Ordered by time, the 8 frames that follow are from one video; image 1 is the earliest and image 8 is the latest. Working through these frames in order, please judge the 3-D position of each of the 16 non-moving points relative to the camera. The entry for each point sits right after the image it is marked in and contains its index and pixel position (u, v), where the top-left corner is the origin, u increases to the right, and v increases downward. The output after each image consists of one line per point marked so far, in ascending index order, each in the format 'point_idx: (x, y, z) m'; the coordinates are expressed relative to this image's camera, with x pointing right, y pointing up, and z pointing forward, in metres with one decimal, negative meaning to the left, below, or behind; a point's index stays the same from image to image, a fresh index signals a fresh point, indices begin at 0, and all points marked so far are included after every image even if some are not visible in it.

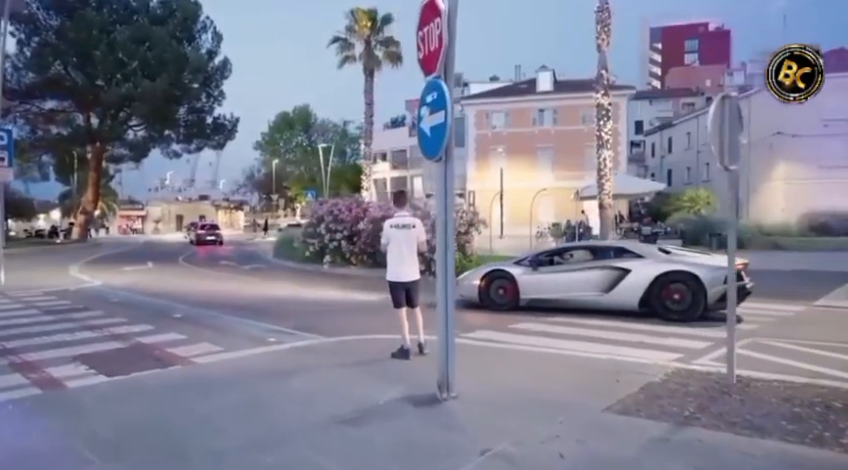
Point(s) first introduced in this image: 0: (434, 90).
0: (+0.1, +1.2, +5.8) m
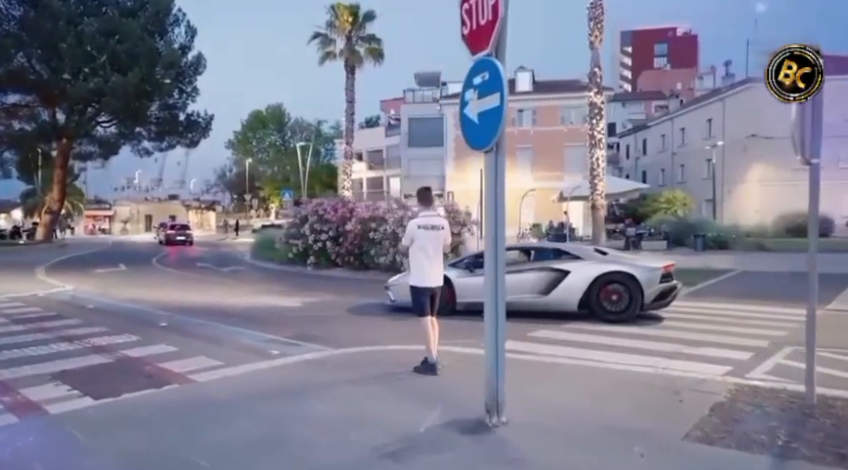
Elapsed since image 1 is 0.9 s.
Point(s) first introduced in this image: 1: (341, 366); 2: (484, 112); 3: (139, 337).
0: (+0.4, +1.2, +5.1) m
1: (-0.9, -1.4, +7.4) m
2: (+0.4, +0.9, +5.1) m
3: (-3.9, -1.4, +9.5) m
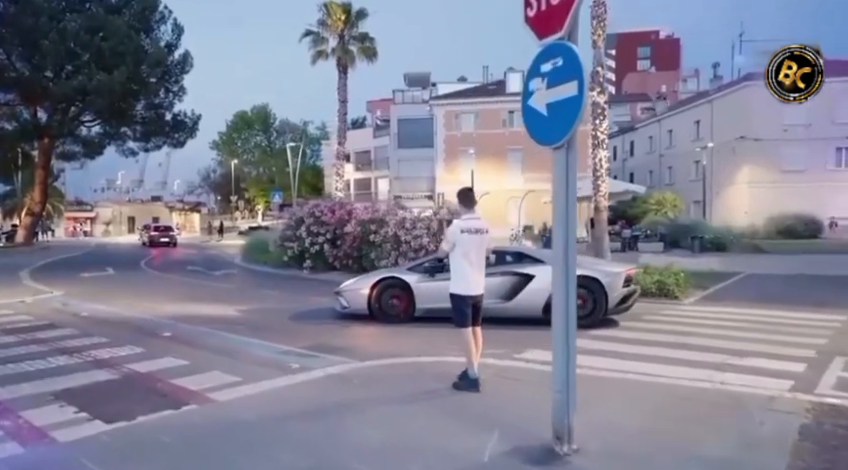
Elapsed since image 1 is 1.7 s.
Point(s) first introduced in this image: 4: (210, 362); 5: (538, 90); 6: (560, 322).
0: (+0.9, +1.2, +4.5) m
1: (-0.5, -1.4, +6.8) m
2: (+0.8, +0.9, +4.5) m
3: (-3.6, -1.5, +8.8) m
4: (-2.4, -1.4, +7.9) m
5: (+0.8, +1.0, +4.7) m
6: (+0.9, -0.6, +4.6) m
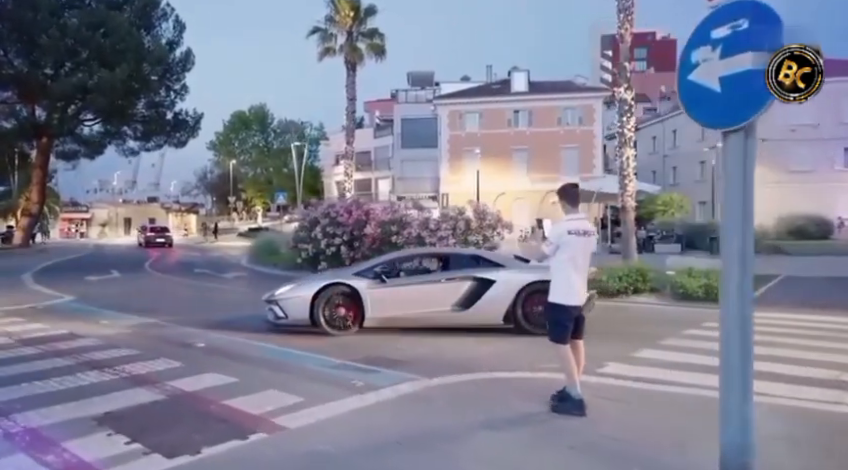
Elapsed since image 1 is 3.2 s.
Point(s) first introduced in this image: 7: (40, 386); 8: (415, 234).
0: (+1.6, +1.1, +3.7) m
1: (+0.3, -1.4, +6.0) m
2: (+1.6, +0.8, +3.7) m
3: (-2.8, -1.5, +8.0) m
4: (-1.6, -1.5, +7.1) m
5: (+1.6, +1.0, +3.9) m
6: (+1.7, -0.6, +3.8) m
7: (-3.8, -1.5, +7.0) m
8: (-0.3, 0.0, +19.4) m
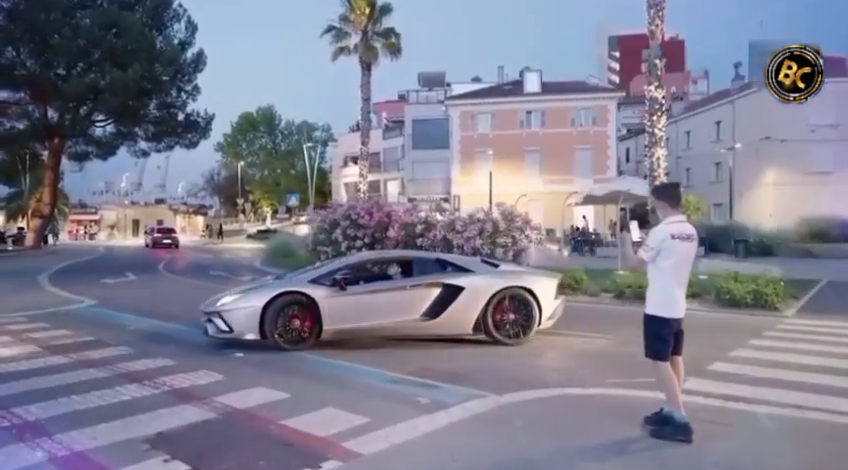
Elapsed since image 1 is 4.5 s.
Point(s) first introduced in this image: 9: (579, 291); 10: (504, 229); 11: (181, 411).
0: (+2.2, +1.1, +3.2) m
1: (+0.9, -1.5, +5.5) m
2: (+2.2, +0.8, +3.2) m
3: (-2.2, -1.5, +7.5) m
4: (-1.0, -1.5, +6.6) m
5: (+2.2, +0.9, +3.4) m
6: (+2.3, -0.6, +3.3) m
7: (-3.2, -1.5, +6.5) m
8: (+0.5, -0.1, +18.9) m
9: (+3.5, -1.3, +15.7) m
10: (+2.1, +0.1, +17.9) m
11: (-2.1, -1.5, +6.1) m
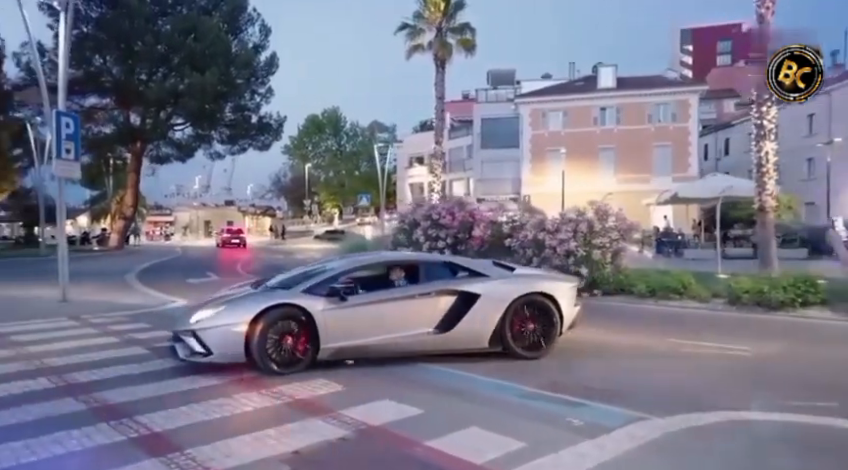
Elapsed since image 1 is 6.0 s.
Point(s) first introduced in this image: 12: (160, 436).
0: (+3.2, +1.1, +2.3) m
1: (+2.0, -1.5, +4.7) m
2: (+3.2, +0.8, +2.3) m
3: (-0.8, -1.5, +7.0) m
4: (+0.3, -1.5, +5.9) m
5: (+3.1, +0.9, +2.5) m
6: (+3.2, -0.6, +2.4) m
7: (-1.9, -1.5, +6.1) m
8: (+2.8, -0.1, +18.1) m
9: (+5.5, -1.3, +14.7) m
10: (+4.4, +0.1, +17.0) m
11: (-0.9, -1.5, +5.6) m
12: (-2.1, -1.6, +5.5) m
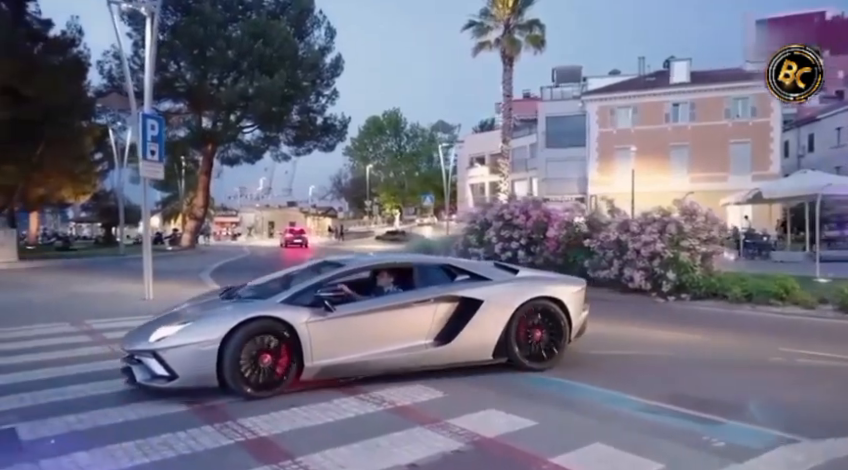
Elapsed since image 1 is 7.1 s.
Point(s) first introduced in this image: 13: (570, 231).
0: (+3.8, +1.1, +1.7) m
1: (+2.8, -1.5, +4.2) m
2: (+3.8, +0.8, +1.7) m
3: (+0.2, -1.5, +6.7) m
4: (+1.2, -1.5, +5.5) m
5: (+3.7, +0.9, +1.9) m
6: (+3.8, -0.6, +1.7) m
7: (-1.0, -1.5, +5.9) m
8: (+4.7, -0.1, +17.5) m
9: (+7.2, -1.3, +13.8) m
10: (+6.2, +0.1, +16.2) m
11: (0.0, -1.5, +5.3) m
12: (-1.2, -1.6, +5.3) m
13: (+4.1, +0.1, +19.6) m
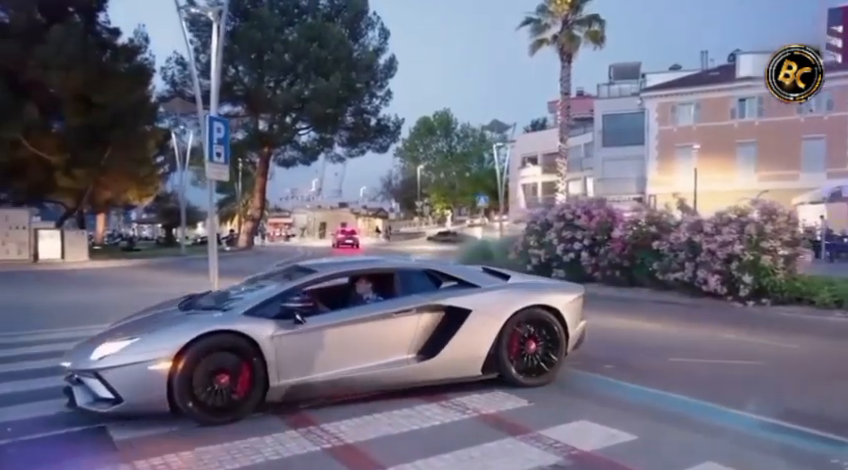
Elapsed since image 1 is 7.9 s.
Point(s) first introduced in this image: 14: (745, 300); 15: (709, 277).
0: (+4.2, +1.1, +1.1) m
1: (+3.4, -1.5, +3.7) m
2: (+4.2, +0.8, +1.1) m
3: (+1.0, -1.5, +6.3) m
4: (+1.9, -1.5, +5.1) m
5: (+4.2, +0.9, +1.3) m
6: (+4.3, -0.6, +1.1) m
7: (-0.3, -1.6, +5.6) m
8: (+6.3, -0.1, +16.8) m
9: (+8.4, -1.3, +12.9) m
10: (+7.7, +0.1, +15.4) m
11: (+0.7, -1.6, +4.9) m
12: (-0.5, -1.6, +5.0) m
13: (+5.8, +0.1, +19.0) m
14: (+7.1, -1.4, +15.3) m
15: (+6.4, -0.9, +15.7) m
